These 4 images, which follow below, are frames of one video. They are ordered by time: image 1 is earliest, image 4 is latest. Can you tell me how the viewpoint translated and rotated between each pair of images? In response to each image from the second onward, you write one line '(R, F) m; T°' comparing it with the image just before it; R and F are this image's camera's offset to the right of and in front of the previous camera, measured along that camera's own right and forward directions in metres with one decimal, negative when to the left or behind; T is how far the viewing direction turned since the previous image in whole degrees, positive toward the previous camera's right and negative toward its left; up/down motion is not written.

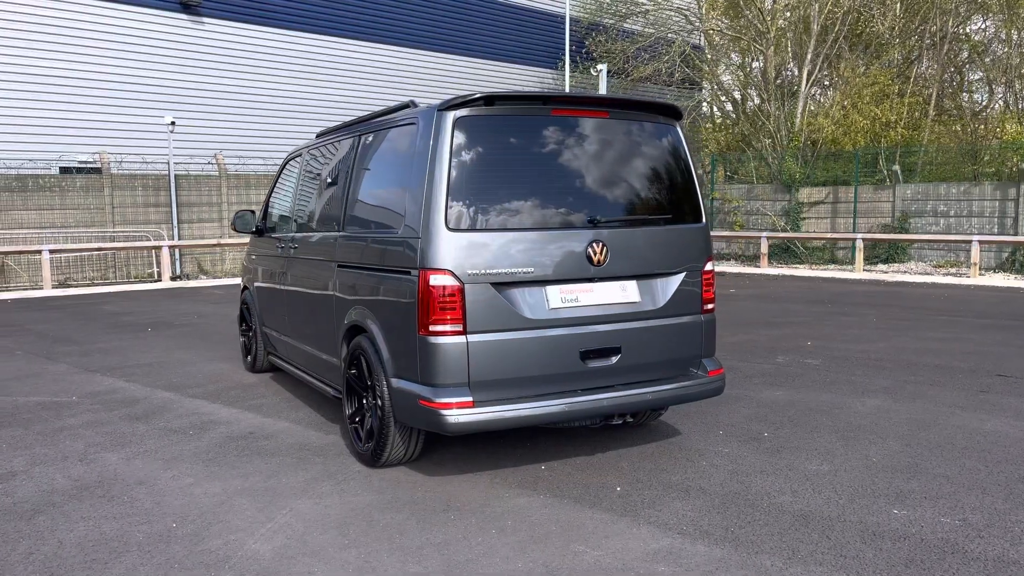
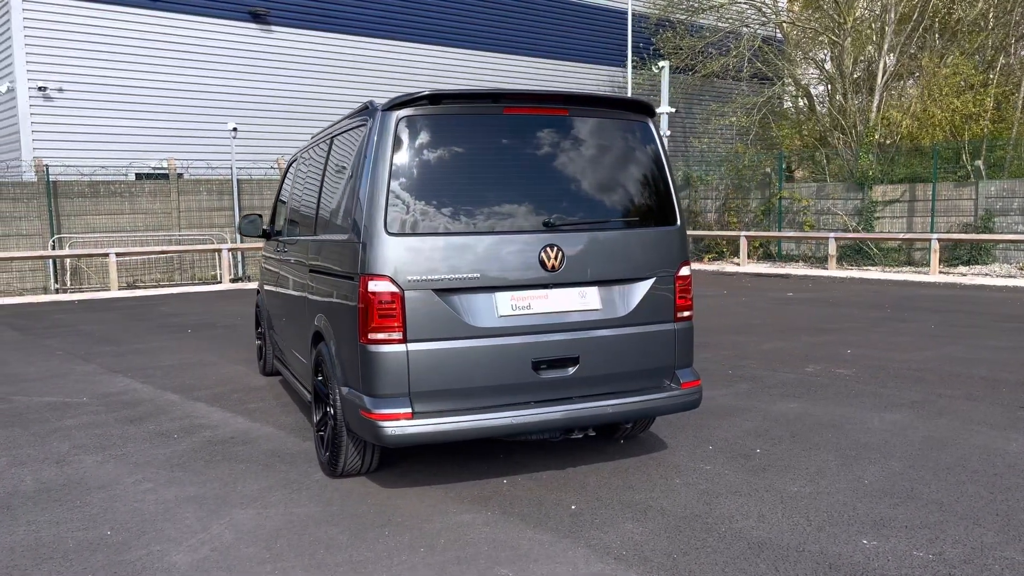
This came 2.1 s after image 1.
(+0.7, +0.2) m; -6°
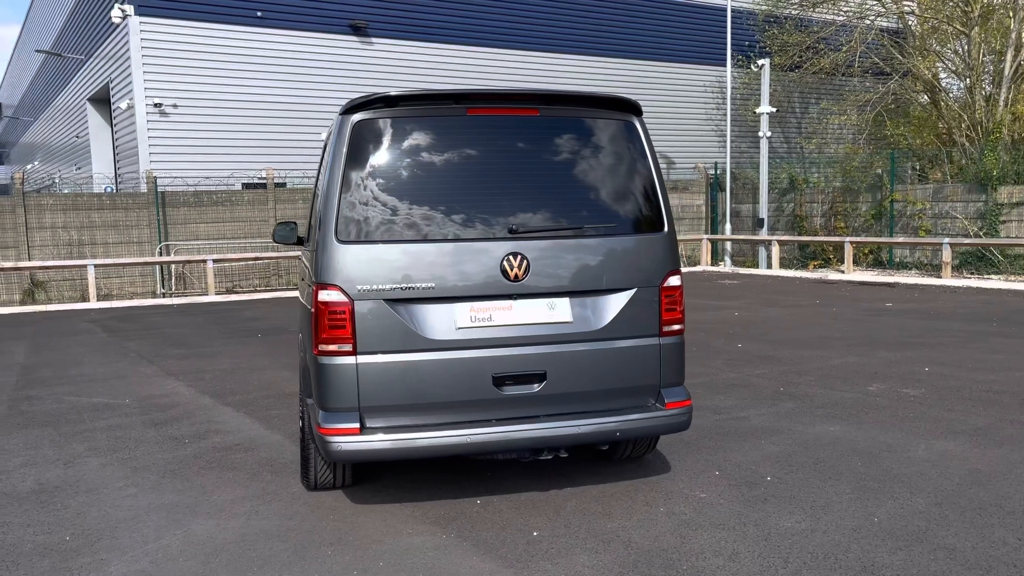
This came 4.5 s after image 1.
(+0.7, +0.3) m; -8°
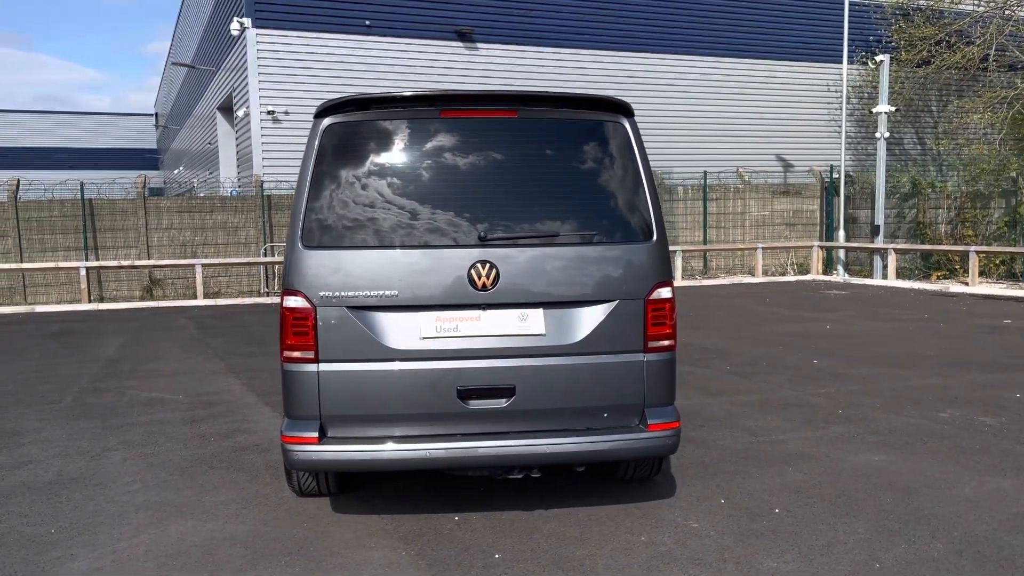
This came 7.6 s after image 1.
(+0.7, +0.2) m; -9°
